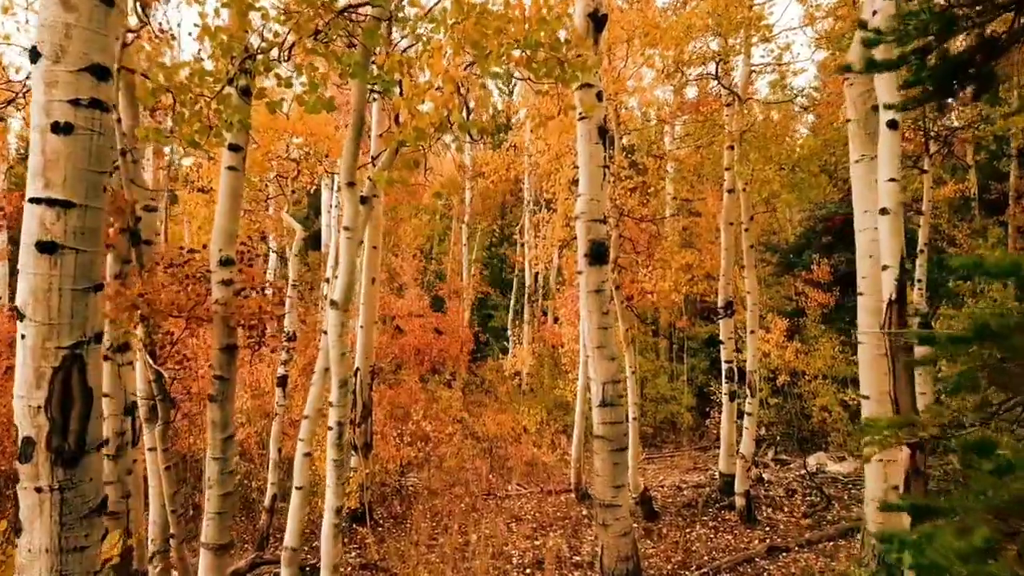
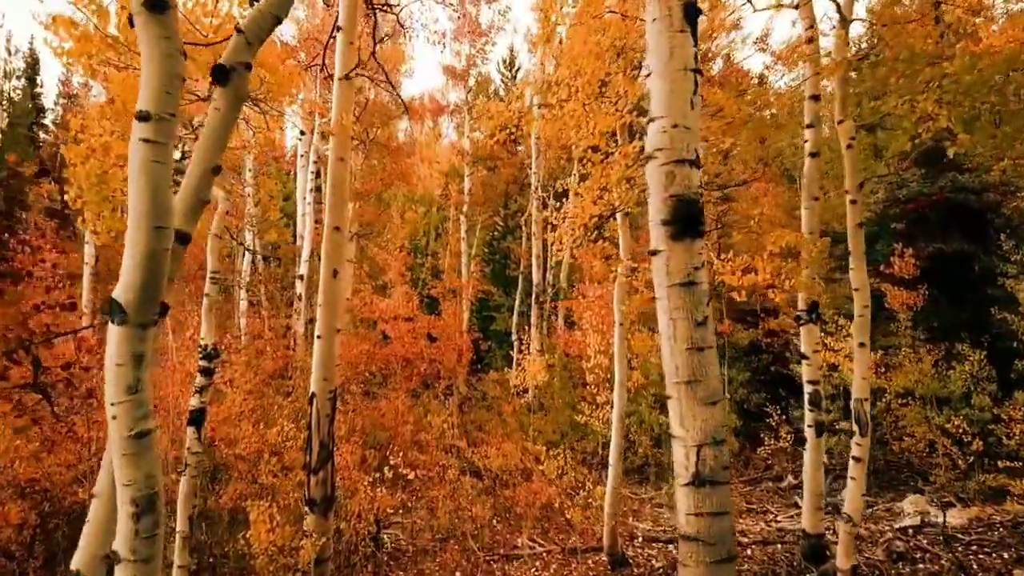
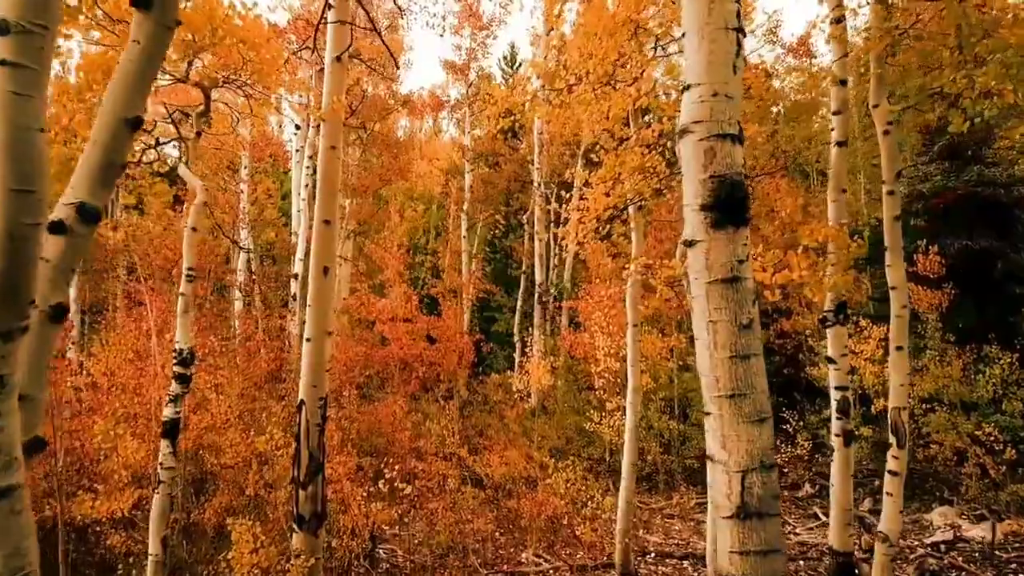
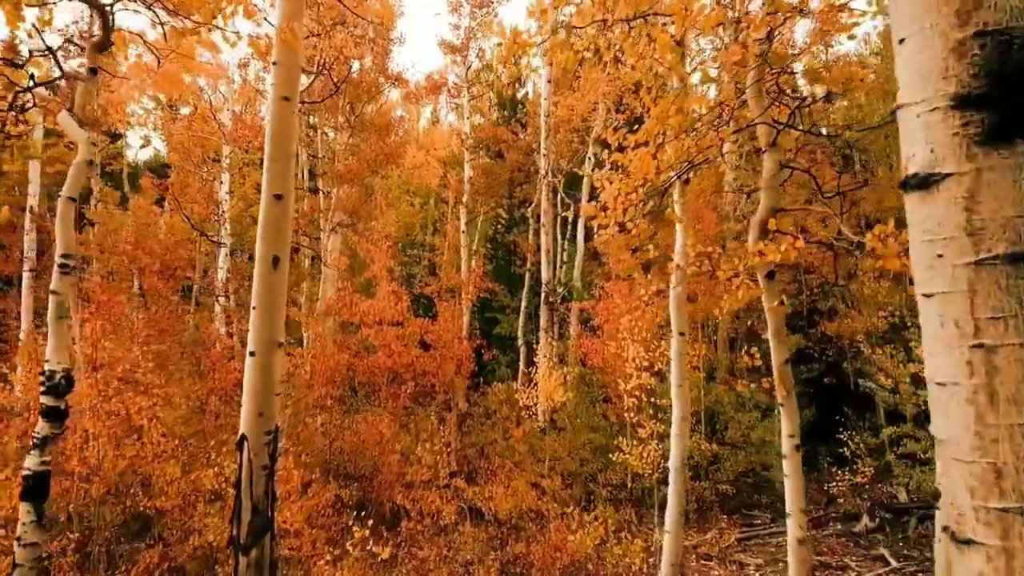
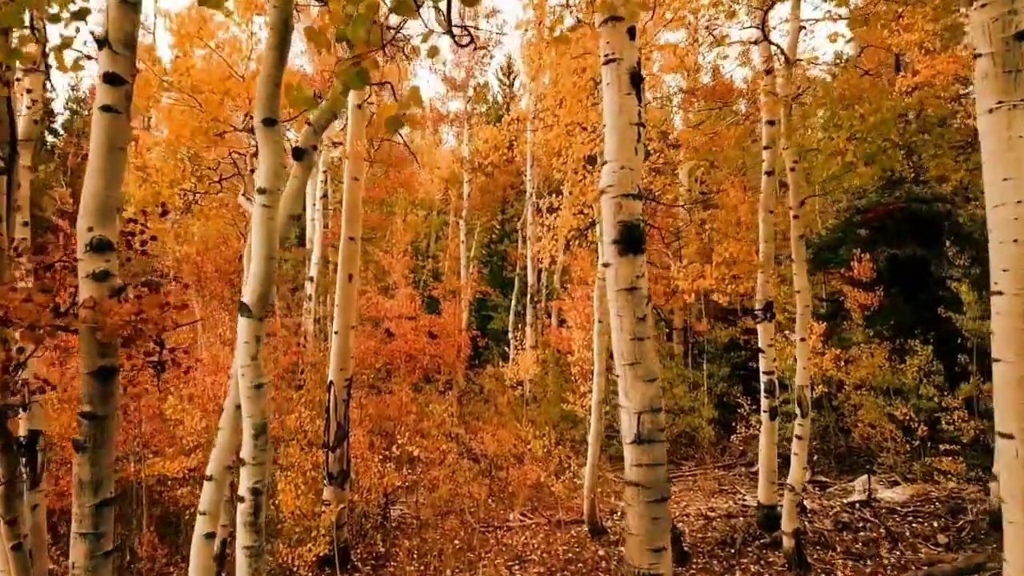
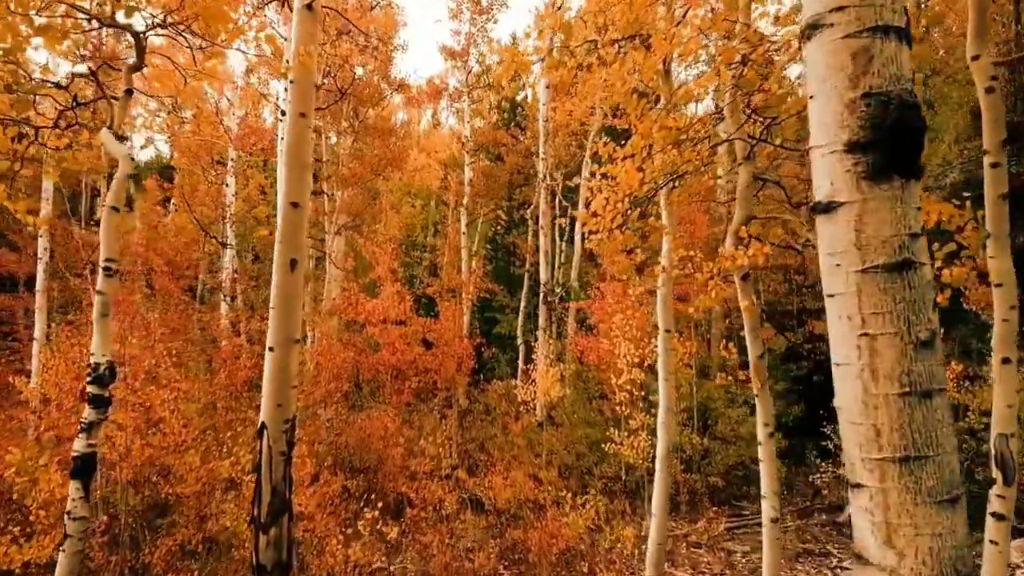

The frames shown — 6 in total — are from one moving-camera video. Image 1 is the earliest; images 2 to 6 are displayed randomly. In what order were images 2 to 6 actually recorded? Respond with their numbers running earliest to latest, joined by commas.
5, 2, 3, 6, 4
